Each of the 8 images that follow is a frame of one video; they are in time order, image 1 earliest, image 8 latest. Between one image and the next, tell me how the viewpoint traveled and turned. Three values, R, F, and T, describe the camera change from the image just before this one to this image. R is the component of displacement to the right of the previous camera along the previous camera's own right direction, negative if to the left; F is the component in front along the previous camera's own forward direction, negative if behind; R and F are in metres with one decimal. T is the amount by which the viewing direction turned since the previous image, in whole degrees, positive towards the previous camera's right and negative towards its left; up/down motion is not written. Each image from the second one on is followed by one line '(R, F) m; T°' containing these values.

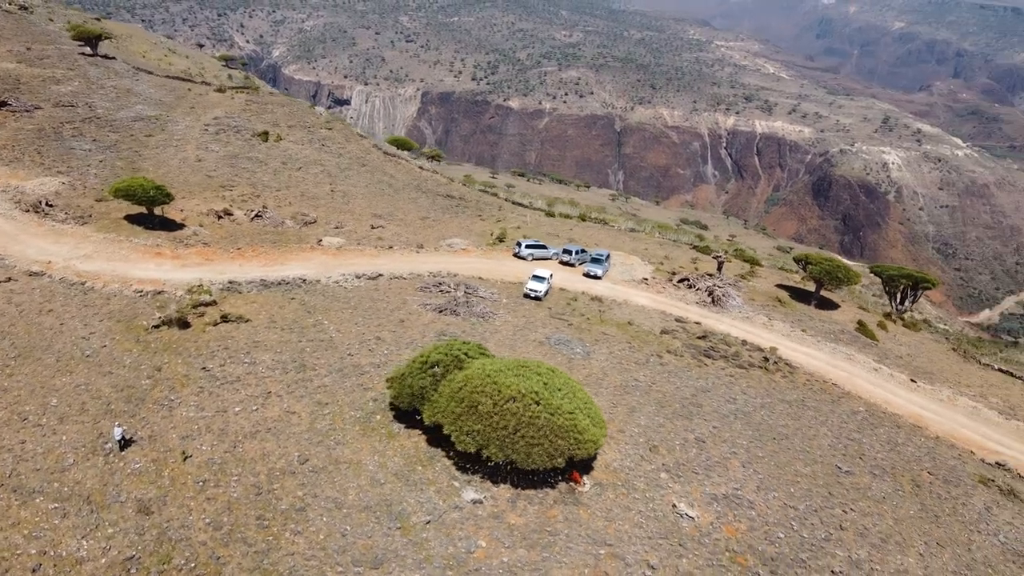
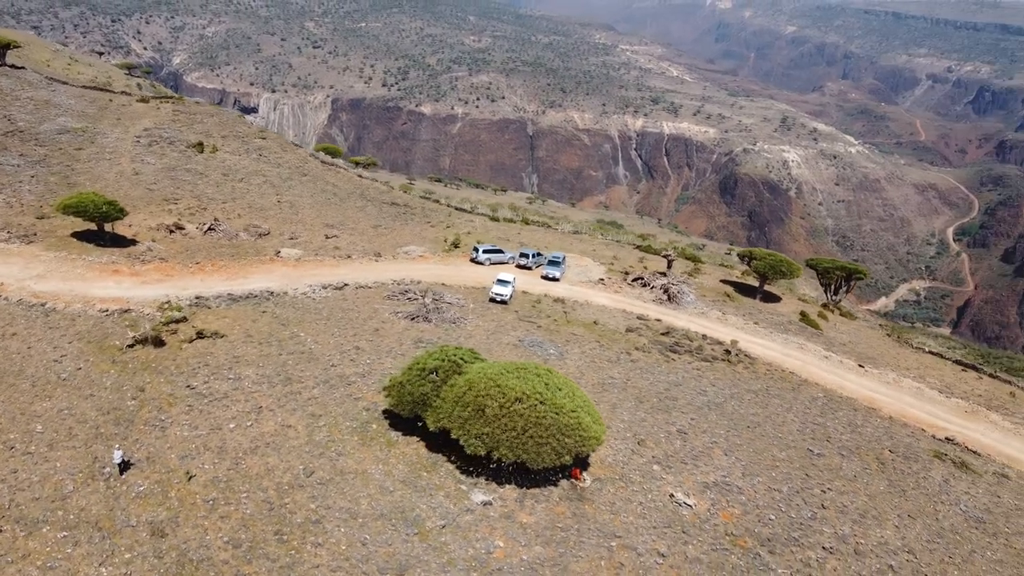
(-2.0, -0.3) m; +6°
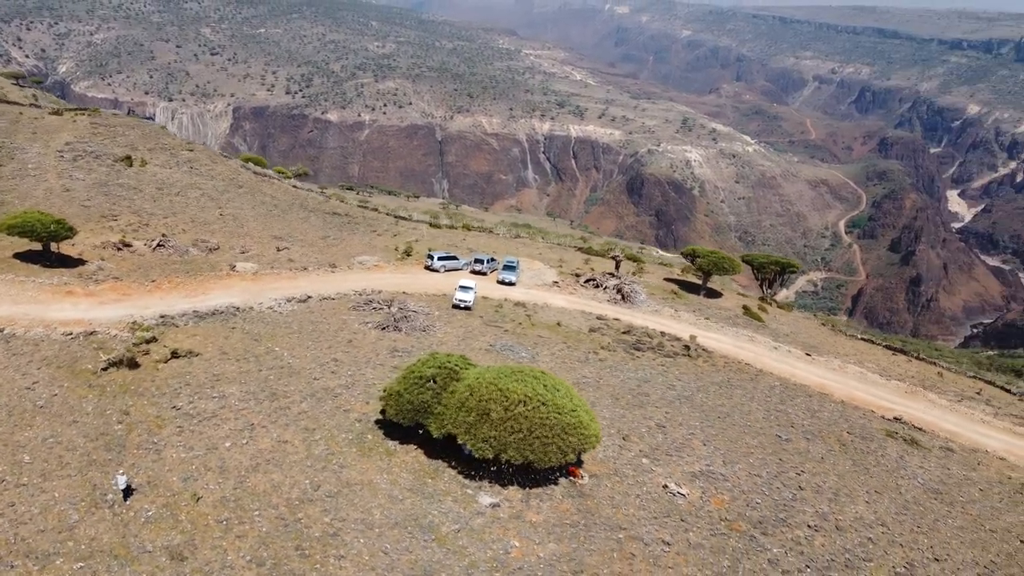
(-2.1, -0.4) m; +6°
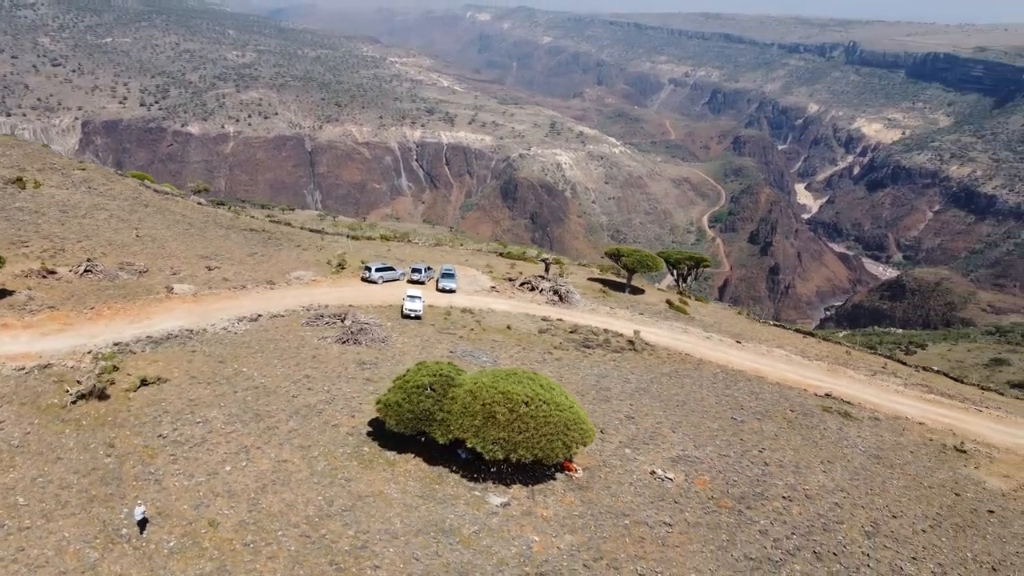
(-3.0, -0.5) m; +9°
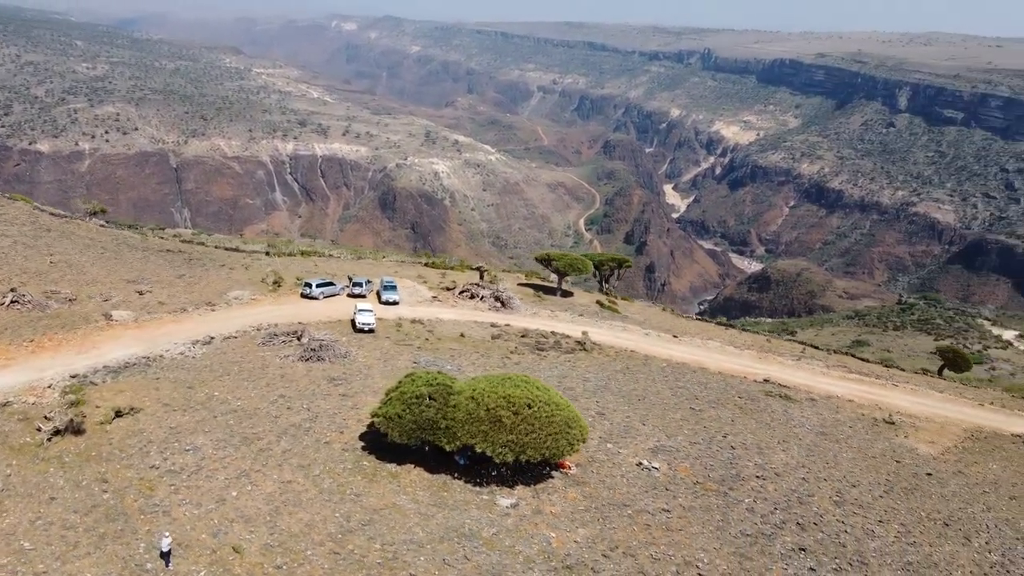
(-3.0, -0.4) m; +9°
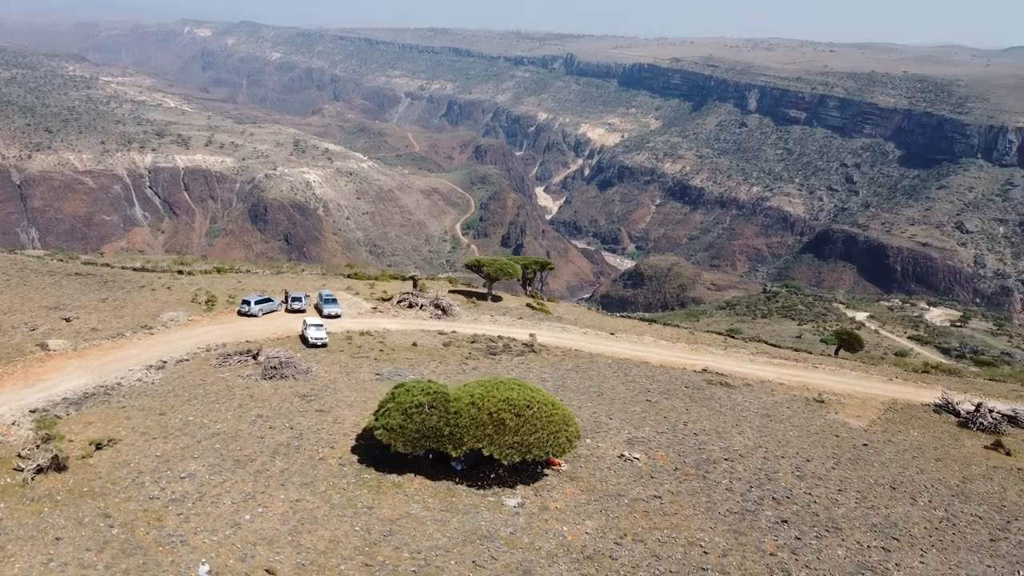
(-3.1, -0.4) m; +9°
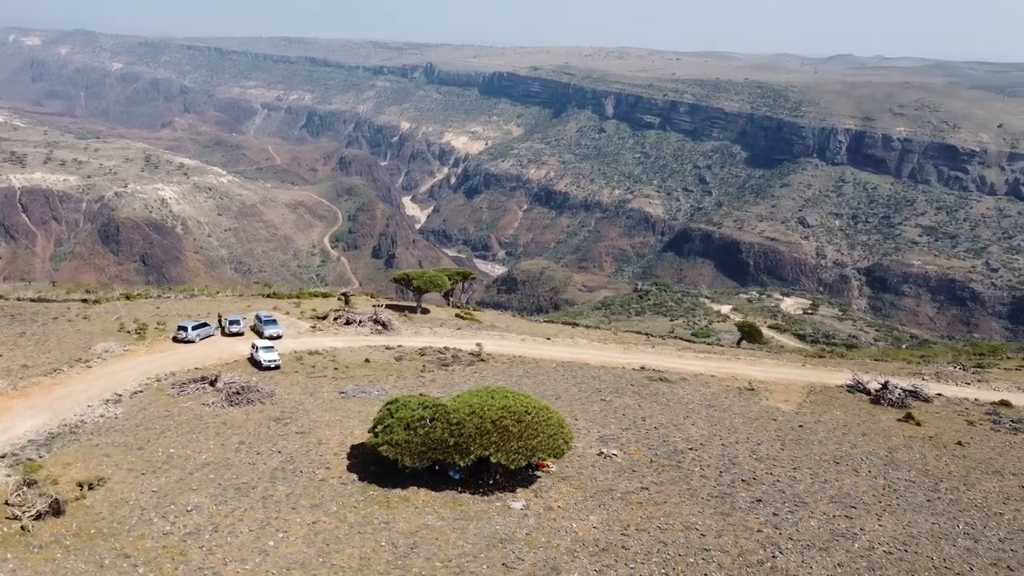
(-3.4, -0.6) m; +9°
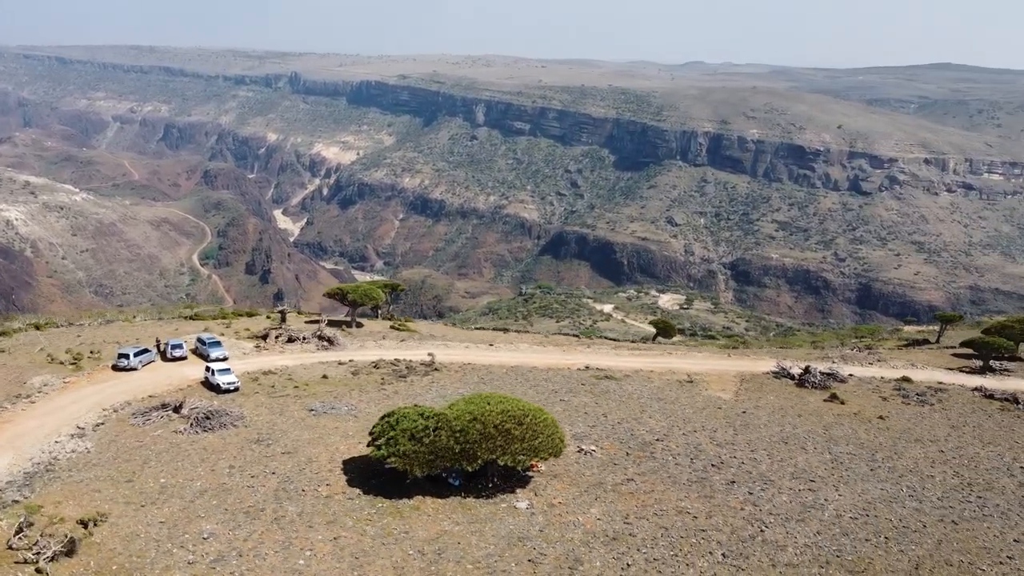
(-3.3, -0.6) m; +9°
